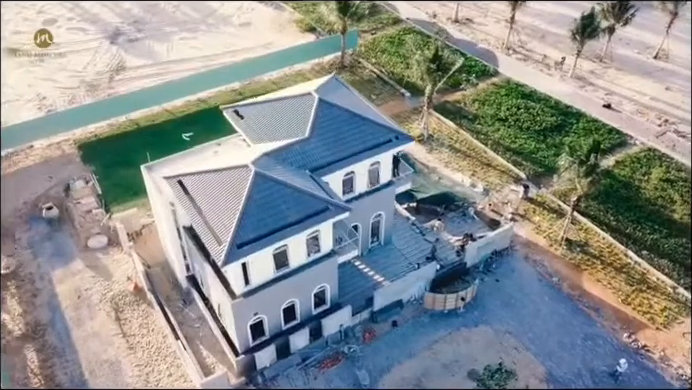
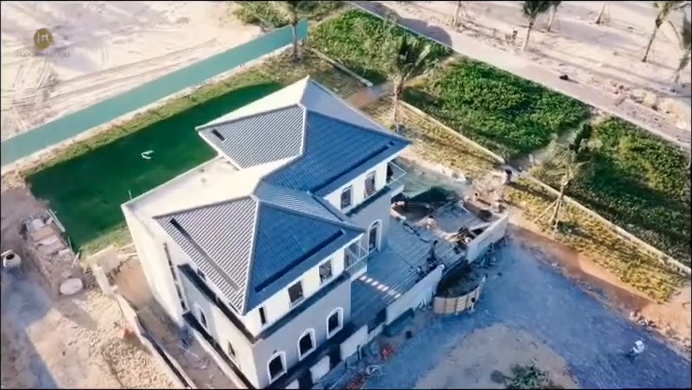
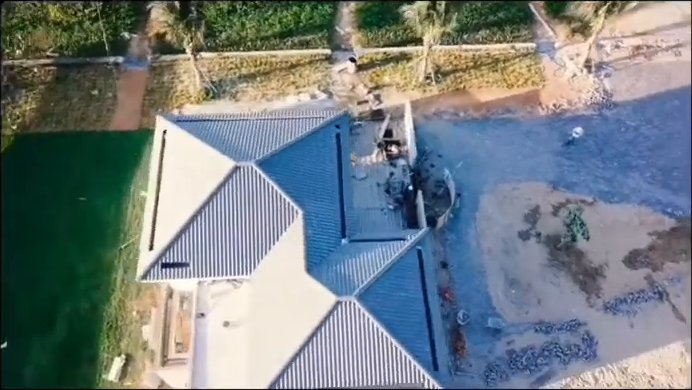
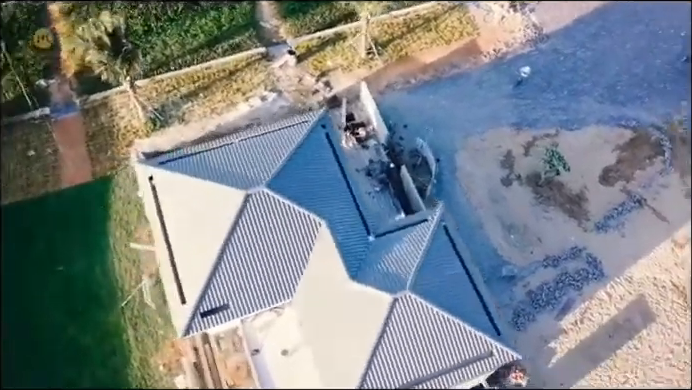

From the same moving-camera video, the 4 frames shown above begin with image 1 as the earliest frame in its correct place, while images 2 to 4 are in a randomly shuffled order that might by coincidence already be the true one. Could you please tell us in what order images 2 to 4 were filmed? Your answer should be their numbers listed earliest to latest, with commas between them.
2, 3, 4
